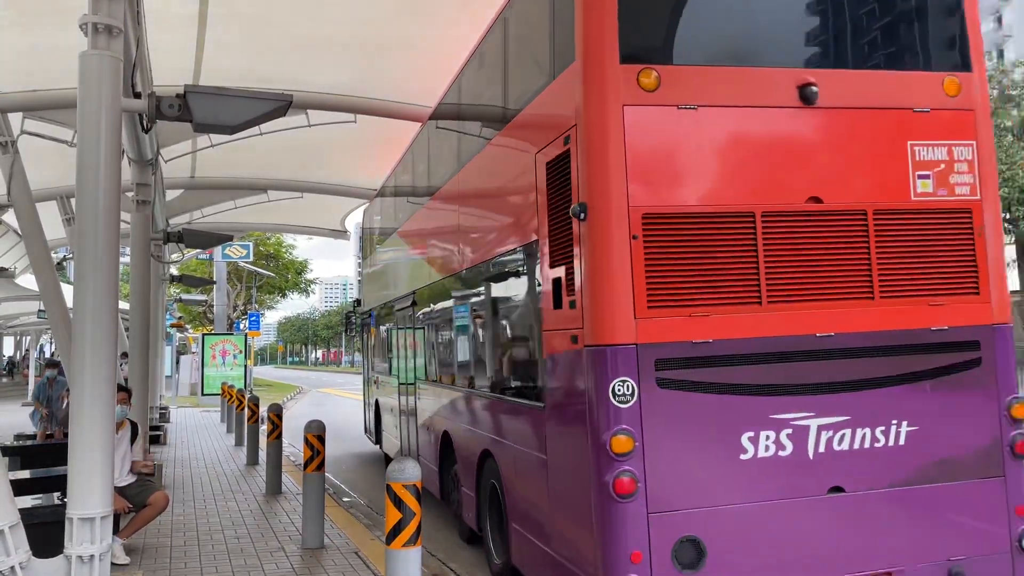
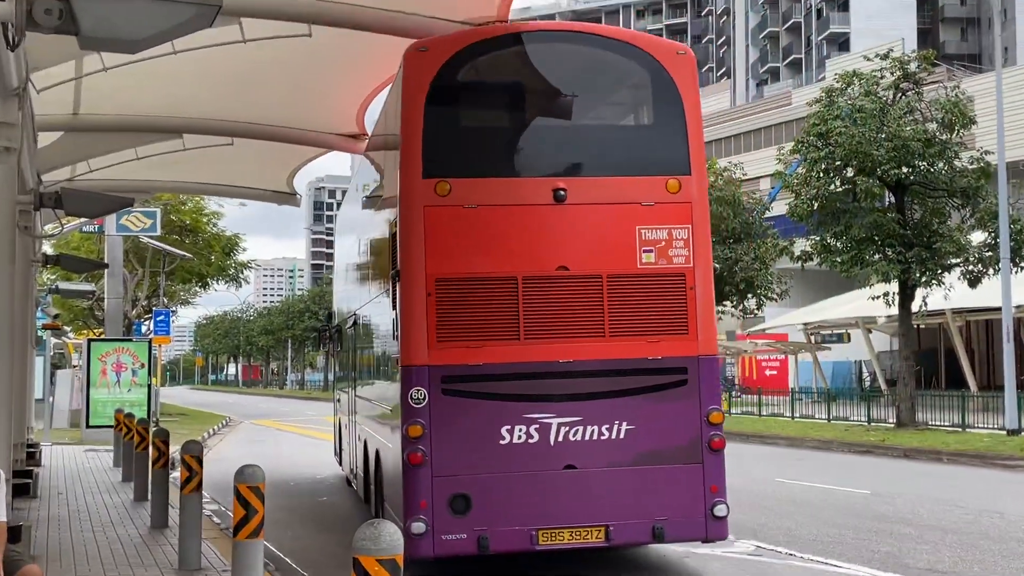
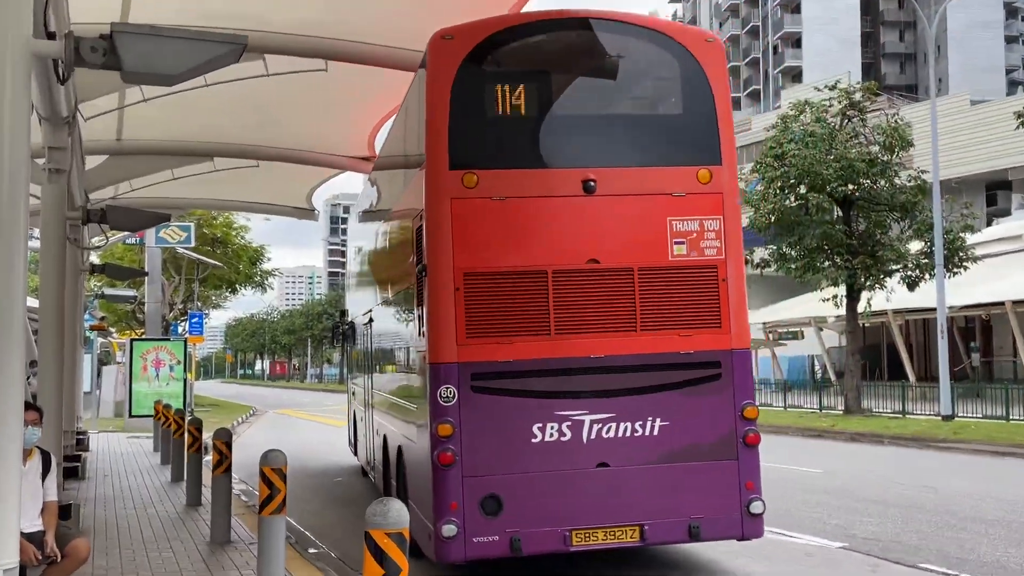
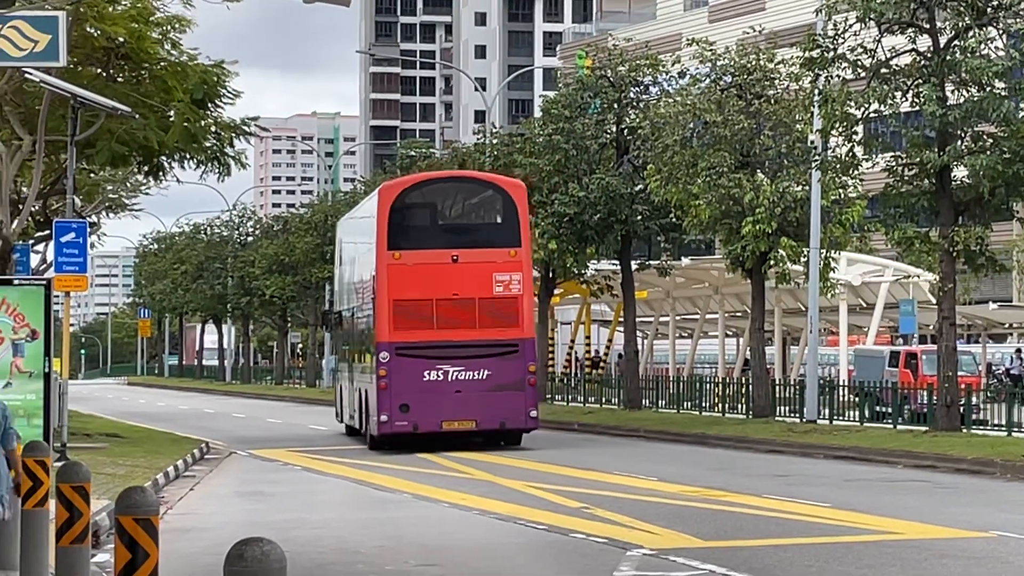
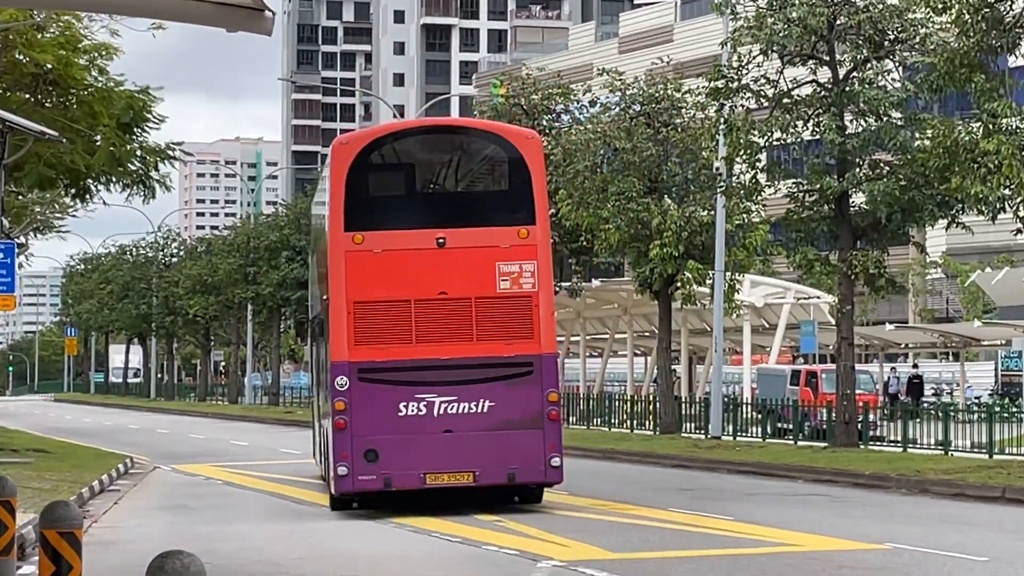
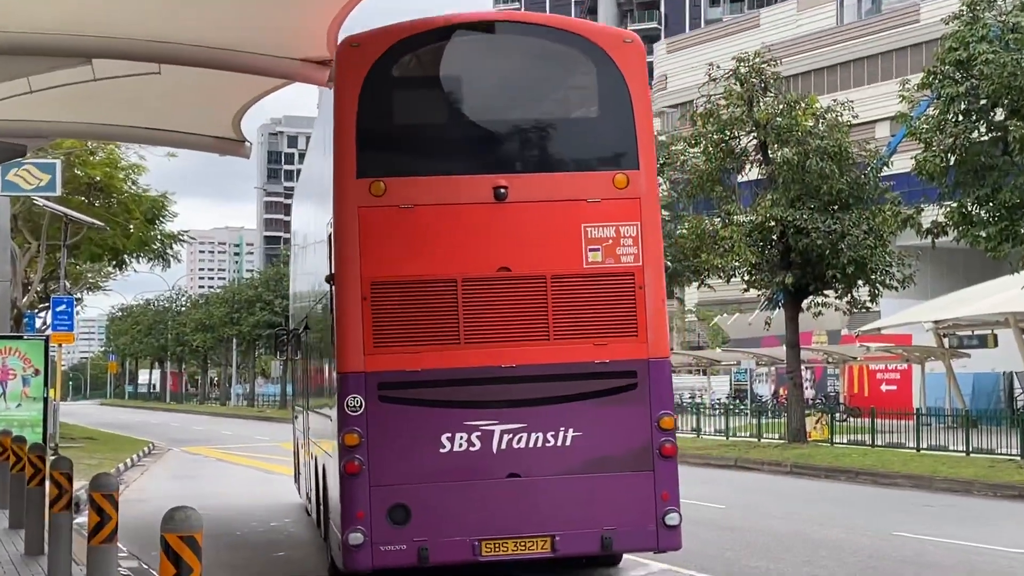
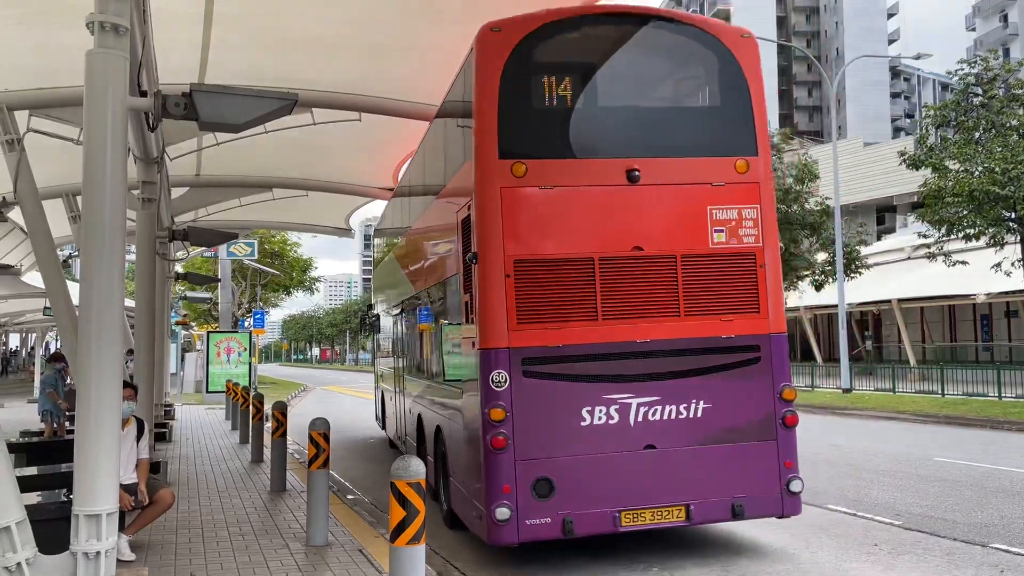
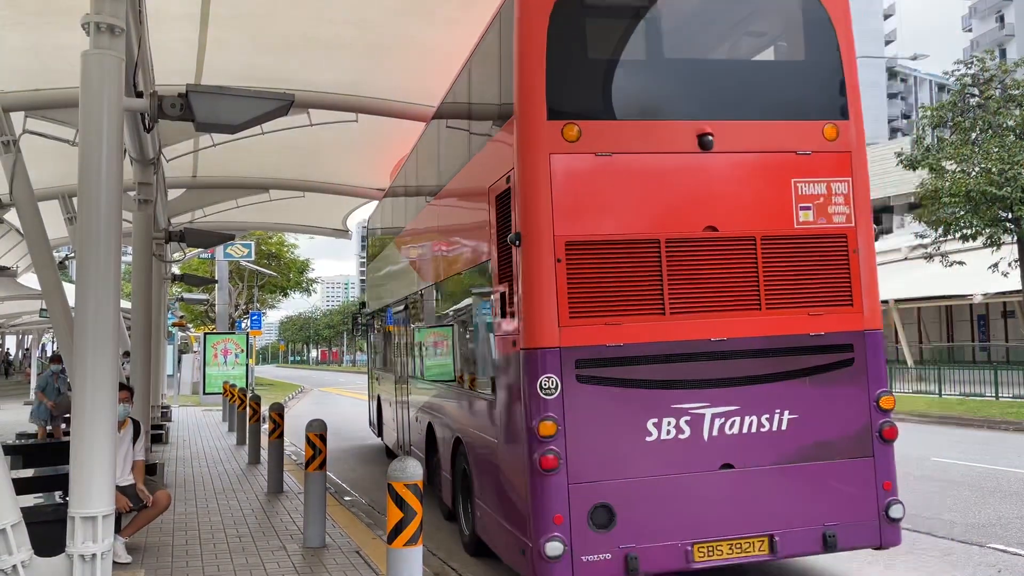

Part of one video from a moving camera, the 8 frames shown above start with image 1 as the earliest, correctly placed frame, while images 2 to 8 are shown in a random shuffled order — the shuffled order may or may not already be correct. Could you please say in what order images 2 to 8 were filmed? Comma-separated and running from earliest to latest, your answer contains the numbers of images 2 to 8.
8, 7, 3, 2, 6, 5, 4
